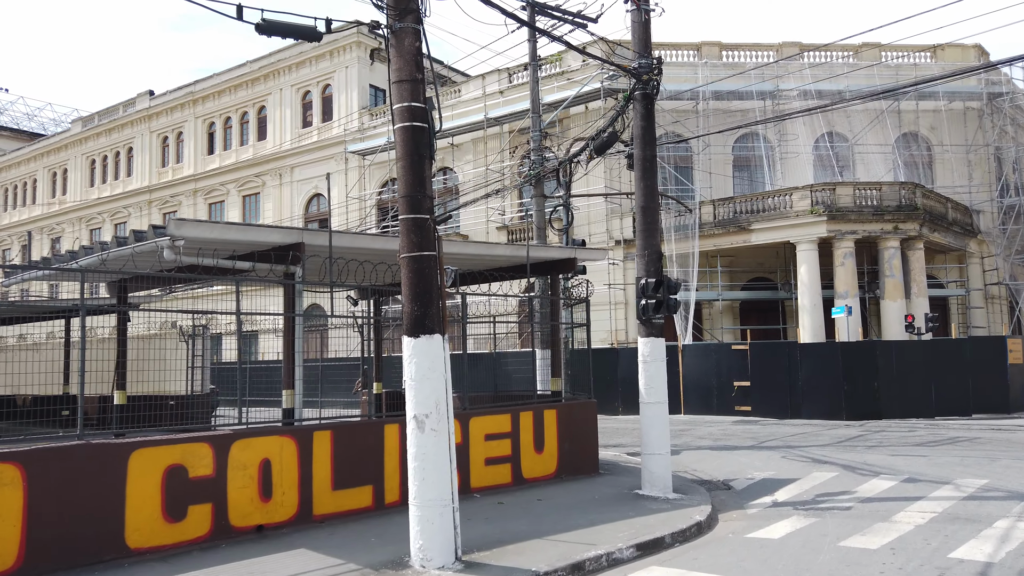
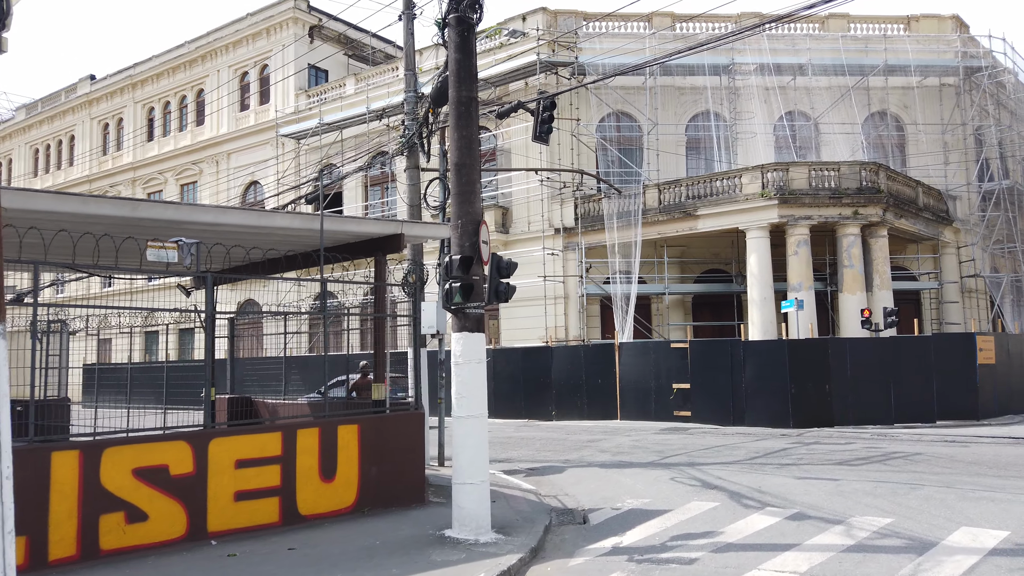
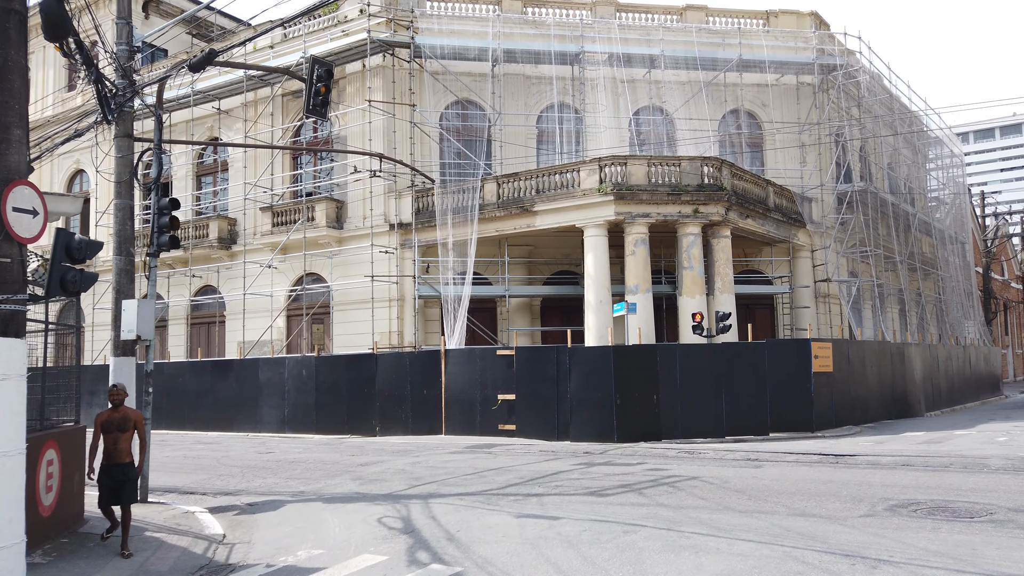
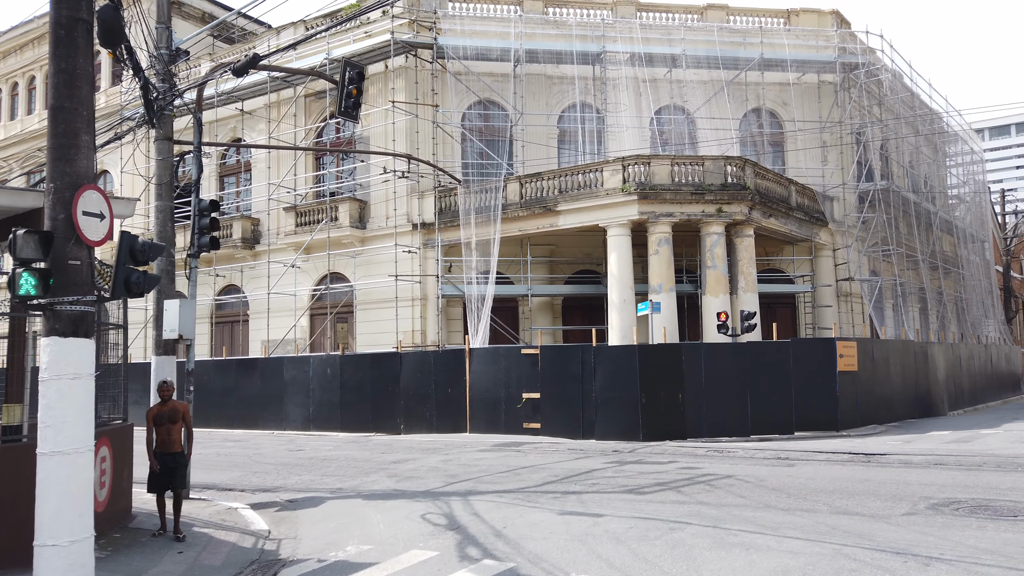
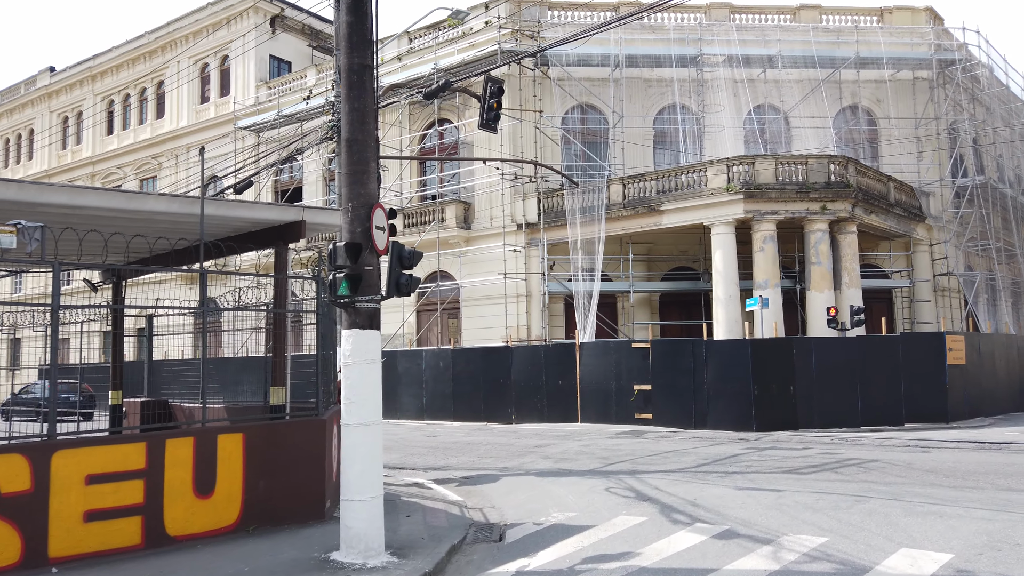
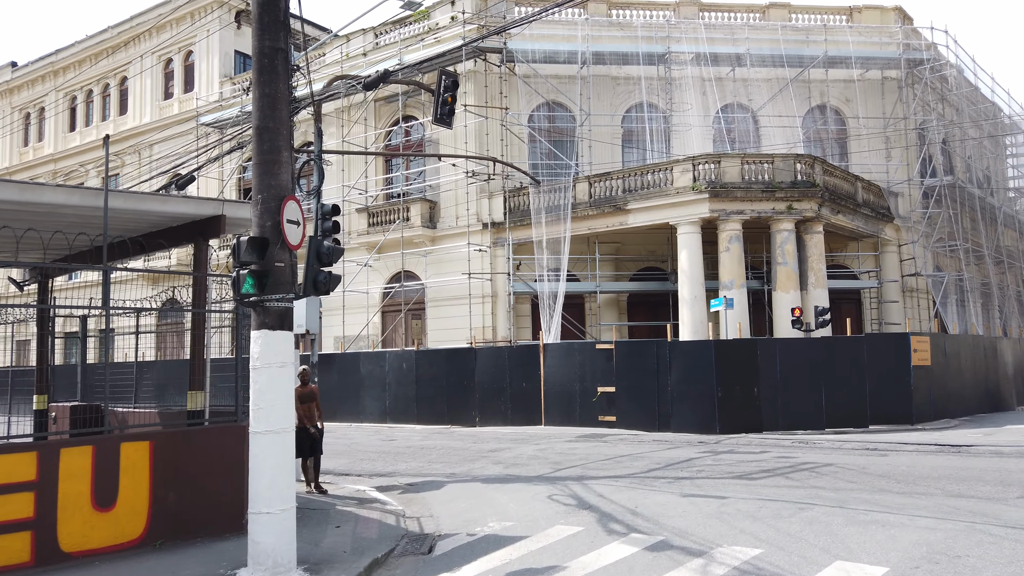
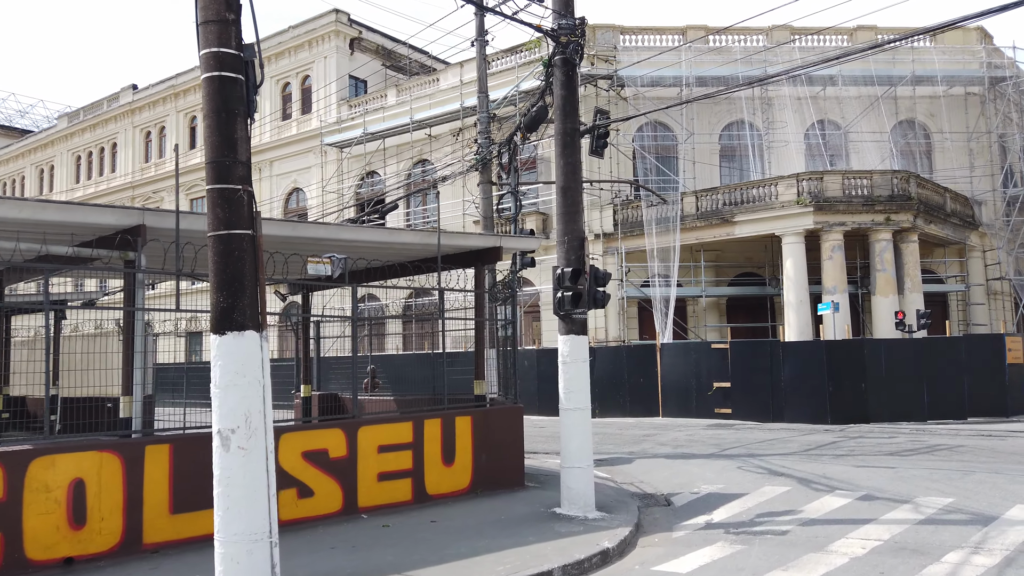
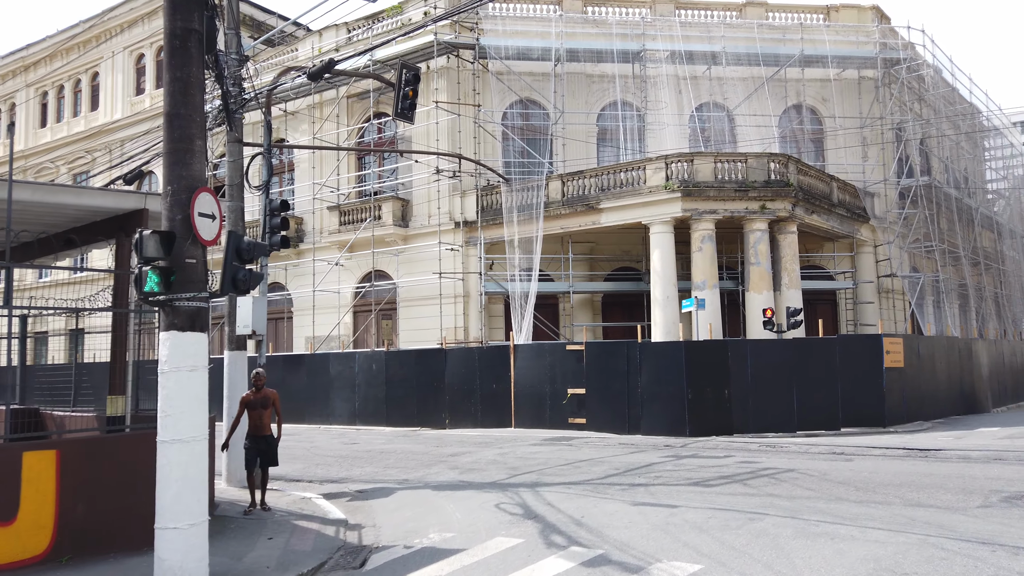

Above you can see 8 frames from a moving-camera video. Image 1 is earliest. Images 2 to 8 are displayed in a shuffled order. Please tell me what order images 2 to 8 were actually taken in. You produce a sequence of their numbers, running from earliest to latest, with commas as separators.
7, 2, 5, 6, 8, 4, 3
